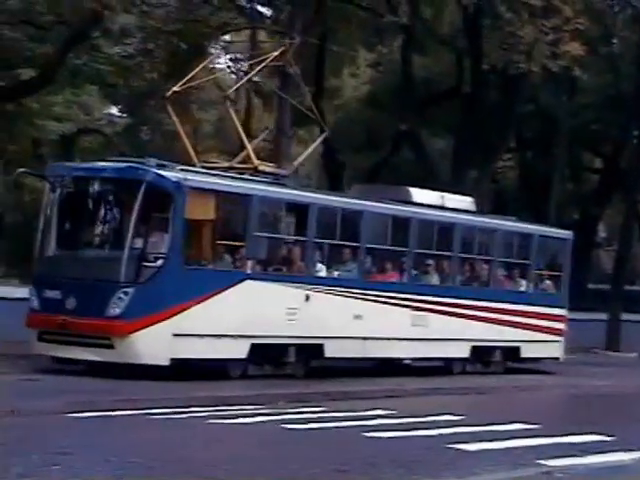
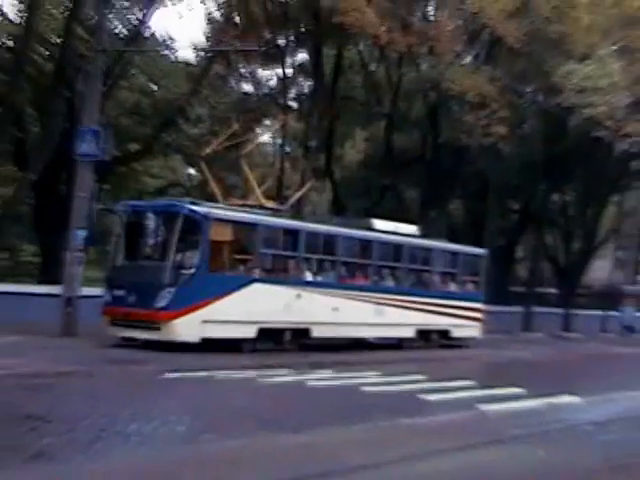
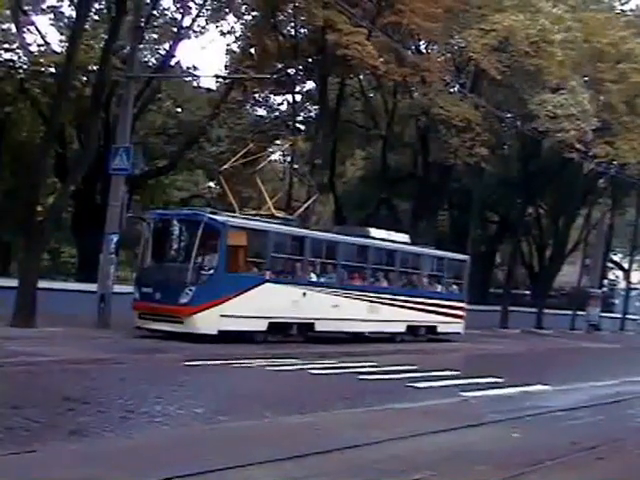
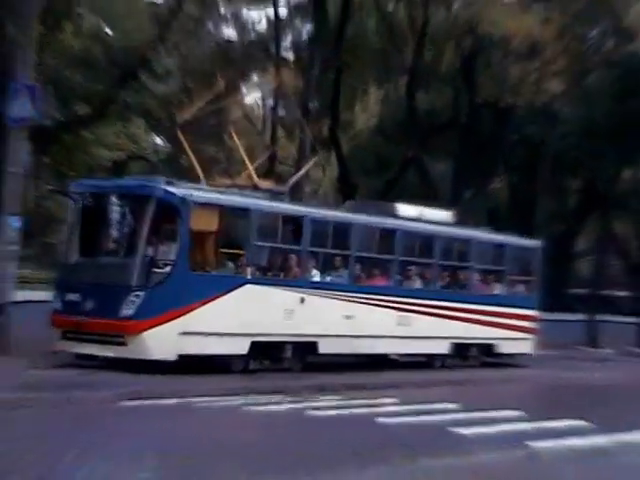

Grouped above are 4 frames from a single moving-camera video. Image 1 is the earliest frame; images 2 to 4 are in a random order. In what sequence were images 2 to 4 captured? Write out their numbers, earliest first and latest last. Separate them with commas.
4, 2, 3
